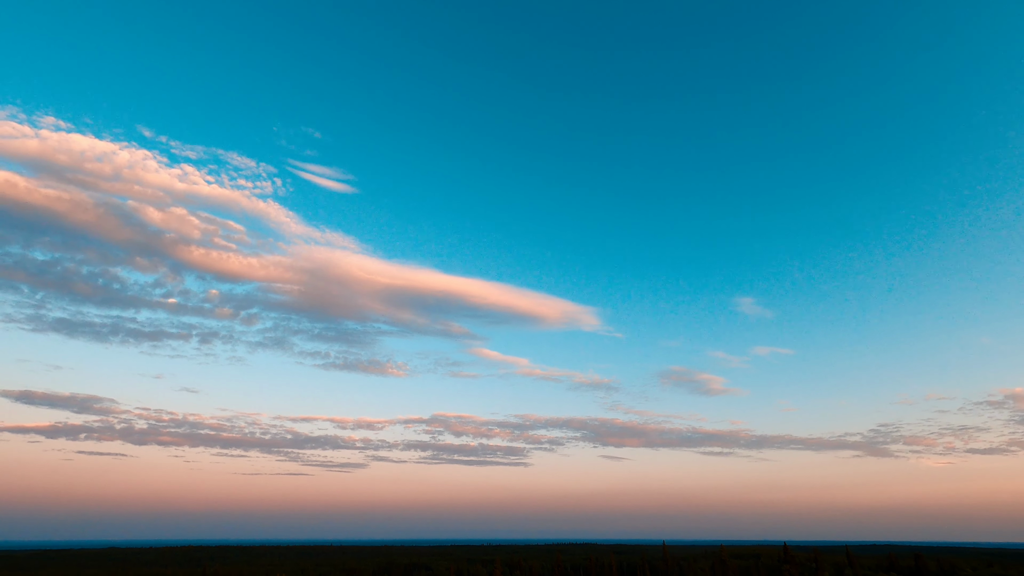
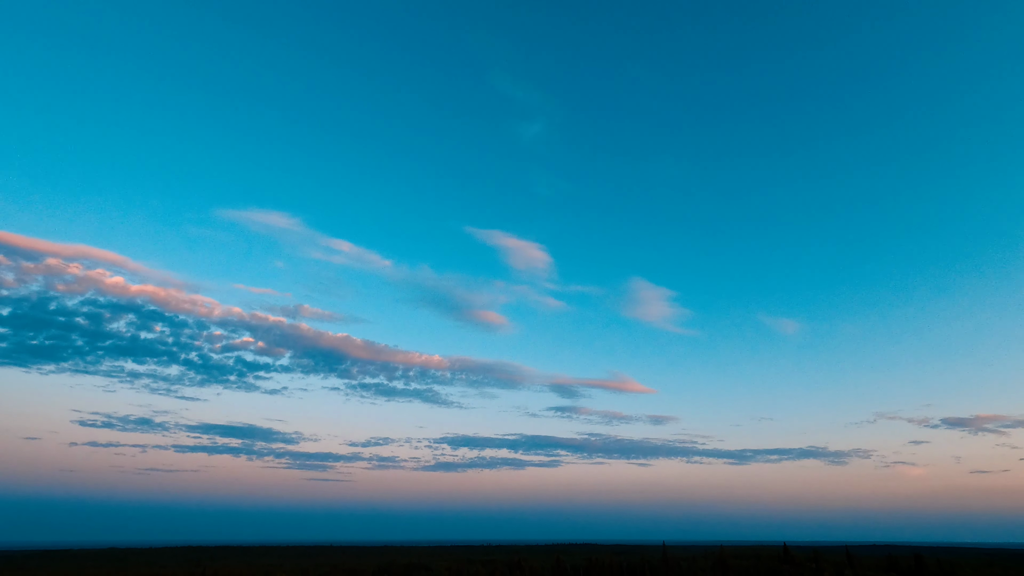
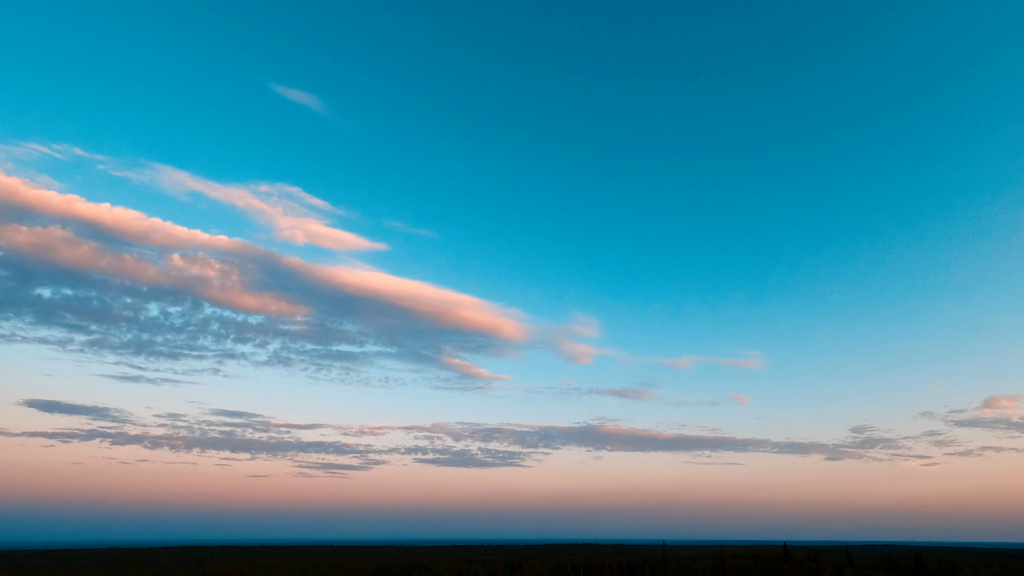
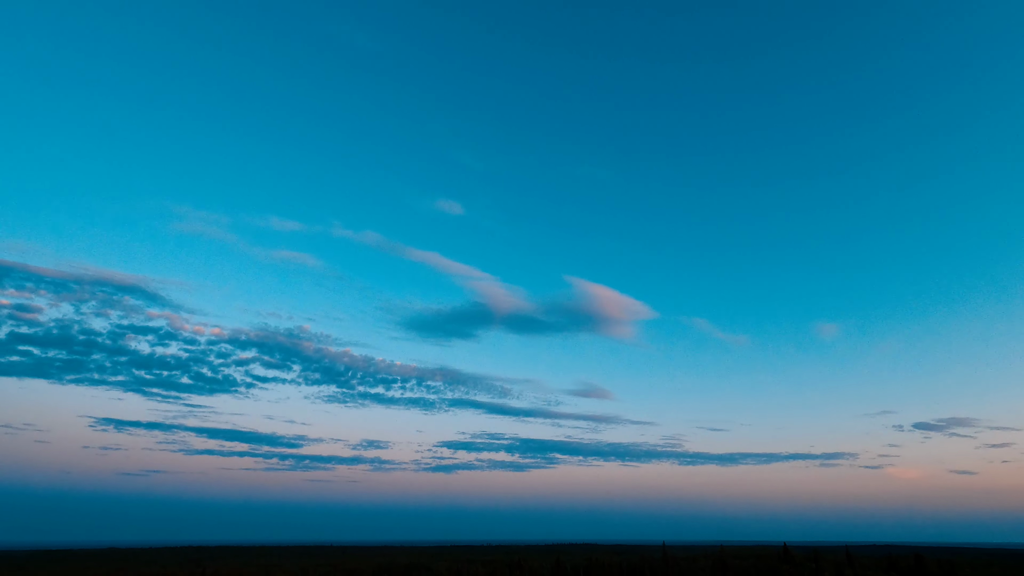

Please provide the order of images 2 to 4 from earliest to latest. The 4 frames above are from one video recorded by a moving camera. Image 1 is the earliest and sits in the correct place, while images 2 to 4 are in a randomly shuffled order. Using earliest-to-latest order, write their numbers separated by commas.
3, 2, 4
